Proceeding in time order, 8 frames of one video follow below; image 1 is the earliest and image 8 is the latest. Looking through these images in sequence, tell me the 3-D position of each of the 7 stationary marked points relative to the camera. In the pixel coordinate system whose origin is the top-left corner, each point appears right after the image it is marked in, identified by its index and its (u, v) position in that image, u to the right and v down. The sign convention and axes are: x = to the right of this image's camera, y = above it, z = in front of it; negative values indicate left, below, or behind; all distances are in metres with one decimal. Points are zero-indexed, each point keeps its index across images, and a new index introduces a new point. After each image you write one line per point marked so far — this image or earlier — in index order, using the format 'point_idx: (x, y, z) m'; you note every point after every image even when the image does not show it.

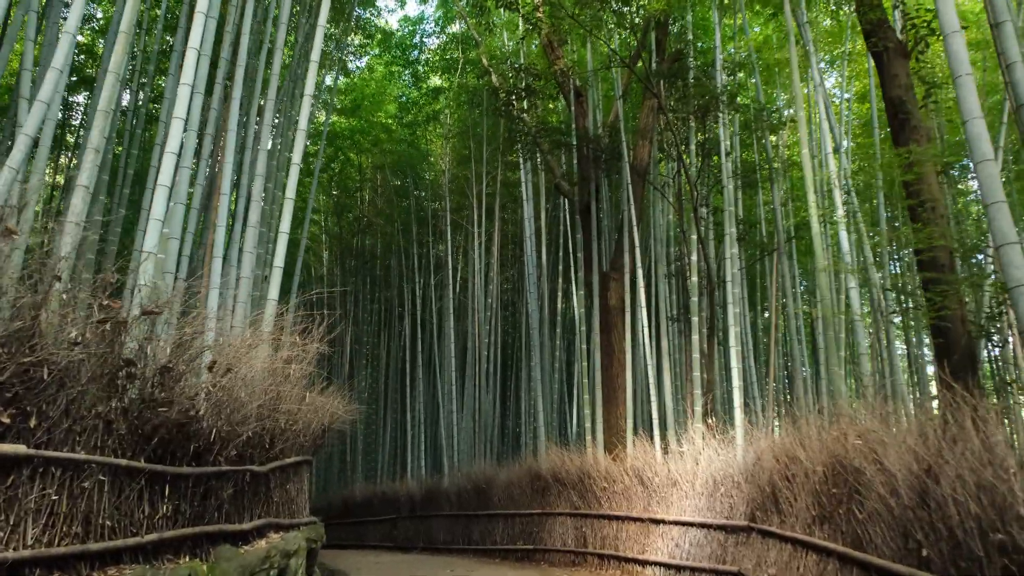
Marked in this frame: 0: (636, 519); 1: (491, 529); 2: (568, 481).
0: (+0.8, -1.4, +4.3) m
1: (-0.2, -2.1, +6.3) m
2: (+0.4, -1.4, +5.2) m
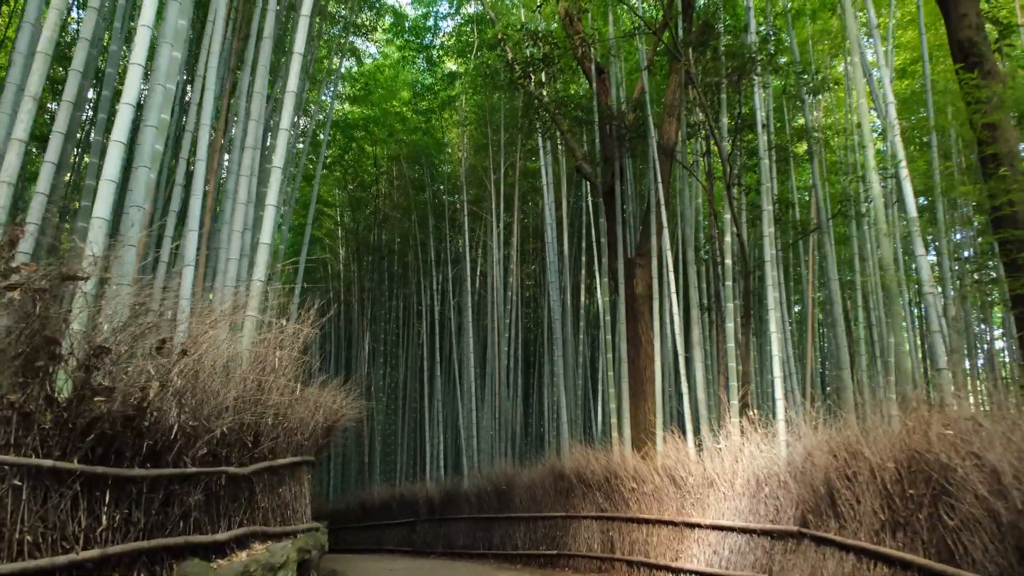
0: (+0.9, -1.3, +4.0) m
1: (0.0, -2.1, +6.0) m
2: (+0.6, -1.3, +4.8) m
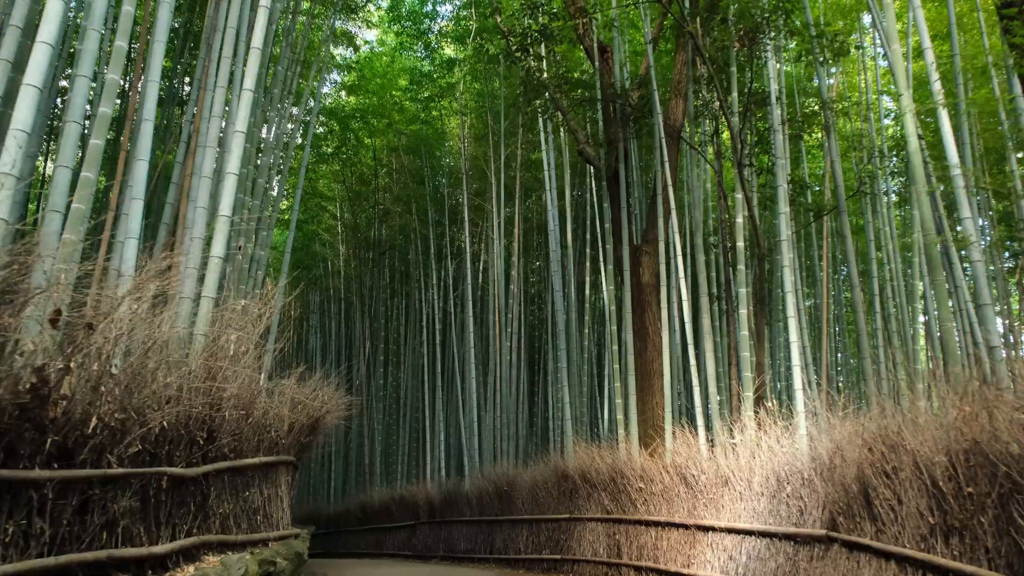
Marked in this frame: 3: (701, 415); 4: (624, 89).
0: (+0.8, -1.2, +3.6) m
1: (0.0, -2.0, +5.6) m
2: (+0.5, -1.2, +4.5) m
3: (+1.1, -0.7, +4.2) m
4: (+0.9, +1.6, +5.7) m
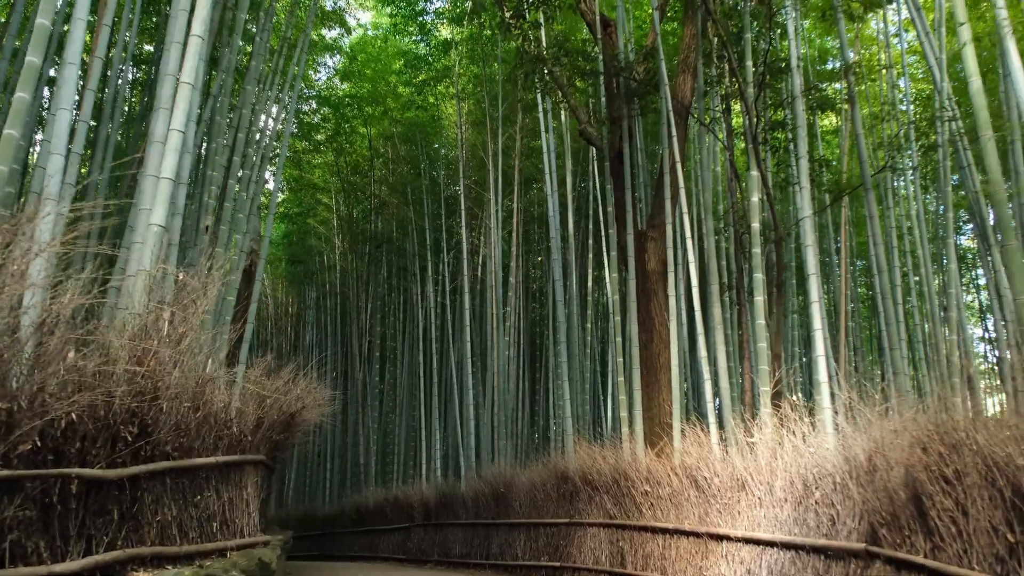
0: (+0.8, -1.1, +3.3) m
1: (0.0, -1.9, +5.3) m
2: (+0.5, -1.1, +4.2) m
3: (+1.1, -0.7, +3.8) m
4: (+0.9, +1.7, +5.3) m
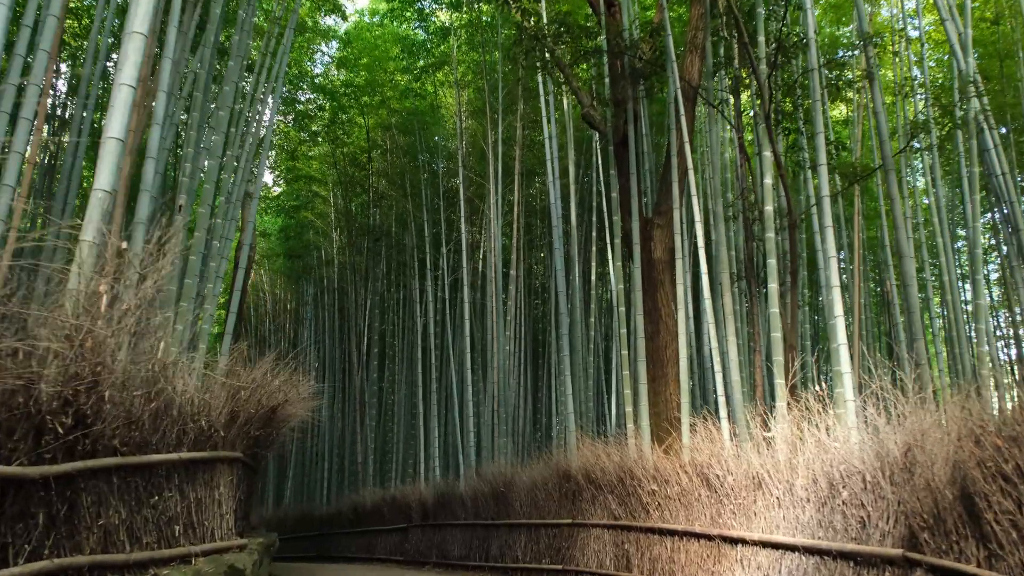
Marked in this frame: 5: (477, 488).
0: (+0.8, -1.1, +3.0) m
1: (0.0, -1.8, +5.1) m
2: (+0.5, -1.1, +3.9) m
3: (+1.1, -0.6, +3.6) m
4: (+0.9, +1.8, +5.0) m
5: (-0.3, -1.6, +5.8) m
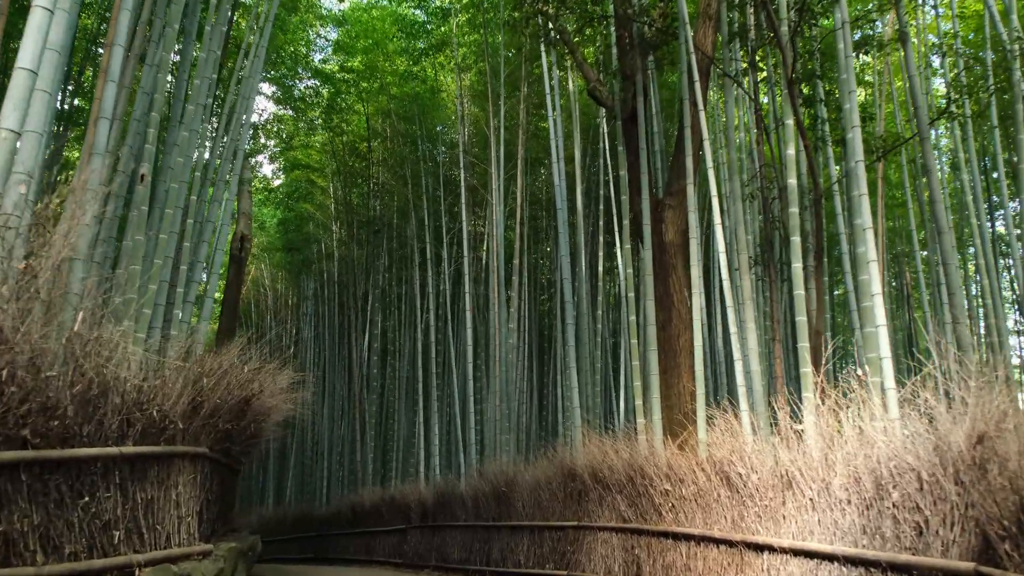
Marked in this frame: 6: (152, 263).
0: (+0.8, -1.0, +2.7) m
1: (0.0, -1.7, +4.7) m
2: (+0.5, -1.0, +3.6) m
3: (+1.1, -0.5, +3.2) m
4: (+0.9, +1.8, +4.7) m
5: (-0.3, -1.5, +5.4) m
6: (-1.7, +0.1, +3.3) m
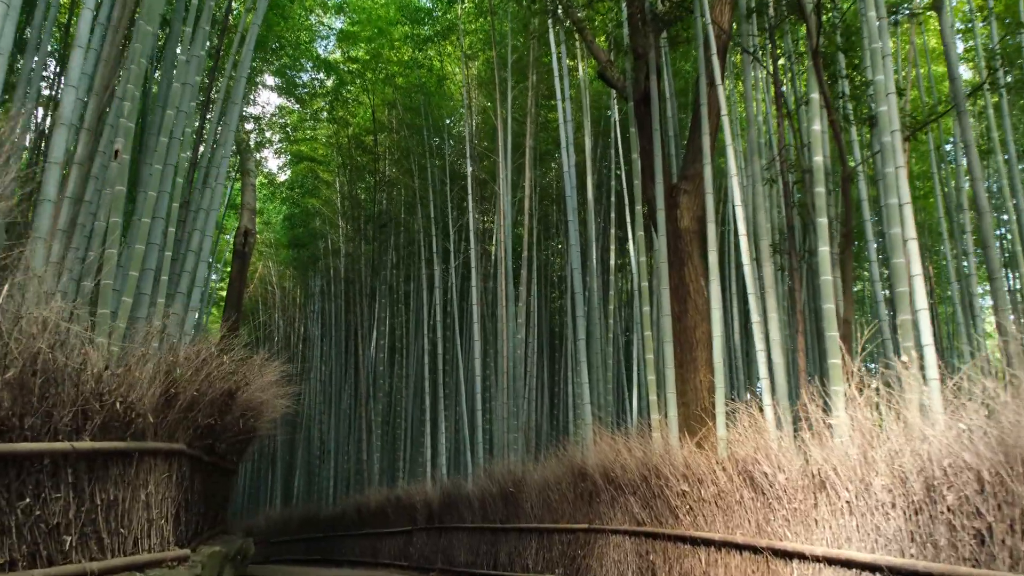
0: (+0.8, -0.9, +2.5) m
1: (+0.1, -1.7, +4.5) m
2: (+0.5, -0.9, +3.3) m
3: (+1.1, -0.4, +3.0) m
4: (+0.9, +1.9, +4.5) m
5: (-0.2, -1.5, +5.2) m
6: (-1.6, +0.2, +3.1) m
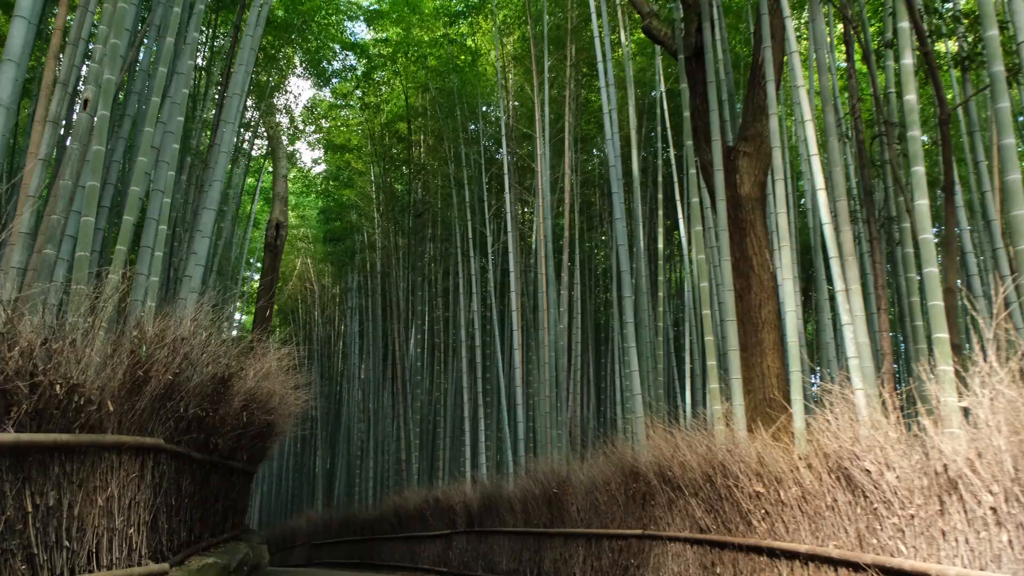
0: (+0.9, -0.8, +2.0) m
1: (+0.3, -1.5, +4.1) m
2: (+0.7, -0.8, +2.9) m
3: (+1.2, -0.3, +2.5) m
4: (+1.1, +2.0, +4.0) m
5: (+0.1, -1.4, +4.8) m
6: (-1.5, +0.3, +2.7) m
